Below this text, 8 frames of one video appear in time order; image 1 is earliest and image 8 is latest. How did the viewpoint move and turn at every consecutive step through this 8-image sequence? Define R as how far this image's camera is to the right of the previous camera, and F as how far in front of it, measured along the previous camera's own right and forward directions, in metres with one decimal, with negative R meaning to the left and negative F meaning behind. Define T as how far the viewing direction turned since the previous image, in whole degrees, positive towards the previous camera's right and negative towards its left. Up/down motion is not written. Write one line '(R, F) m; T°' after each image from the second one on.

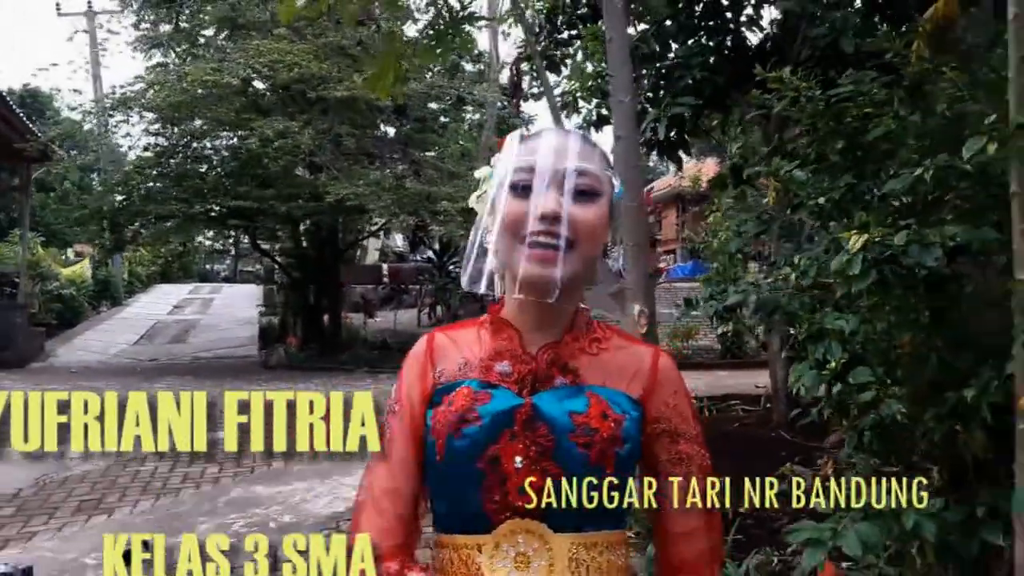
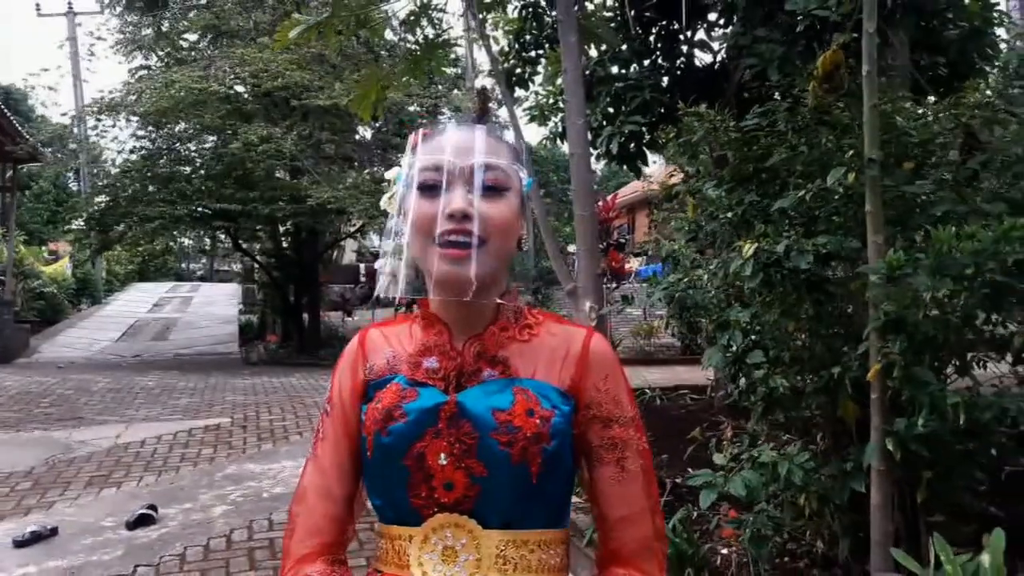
(0.0, -0.5) m; +2°
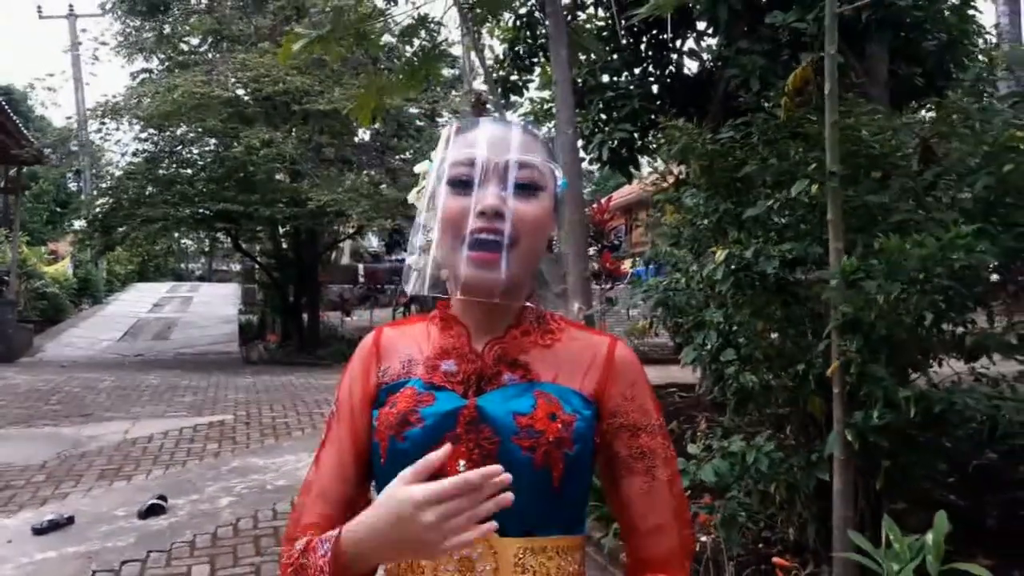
(0.0, -0.2) m; 0°
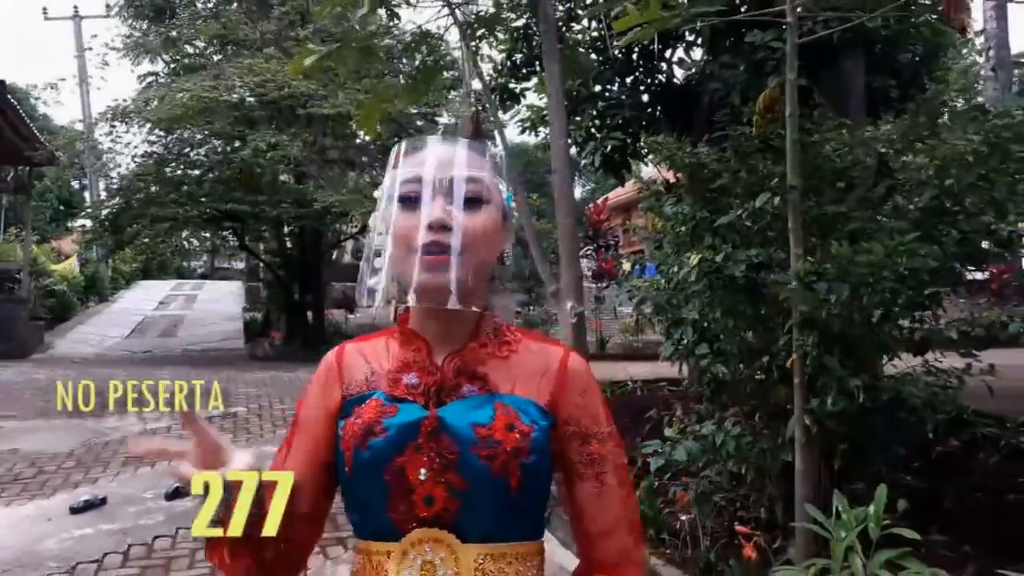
(0.0, -0.3) m; 0°
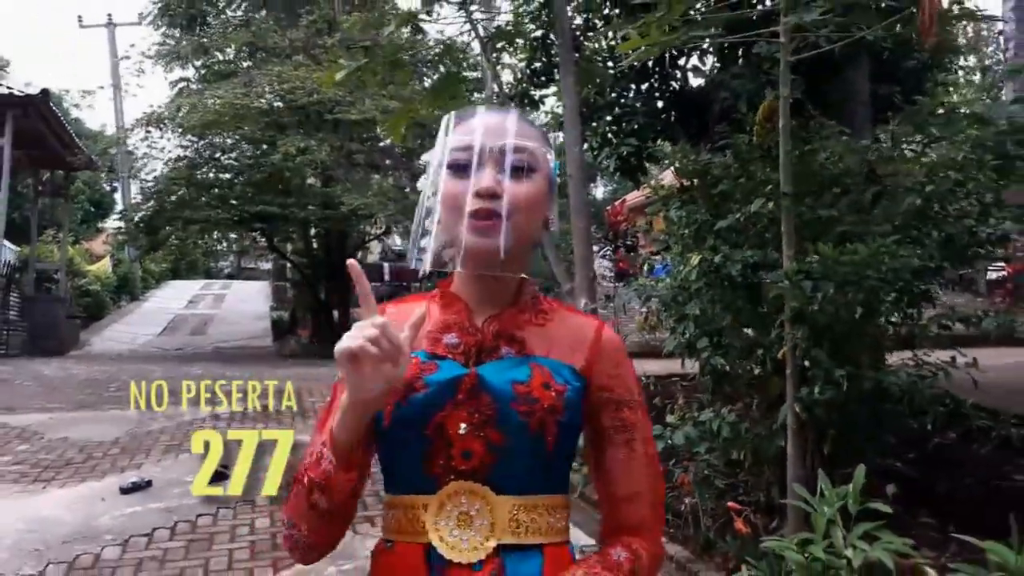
(0.0, -0.3) m; -2°
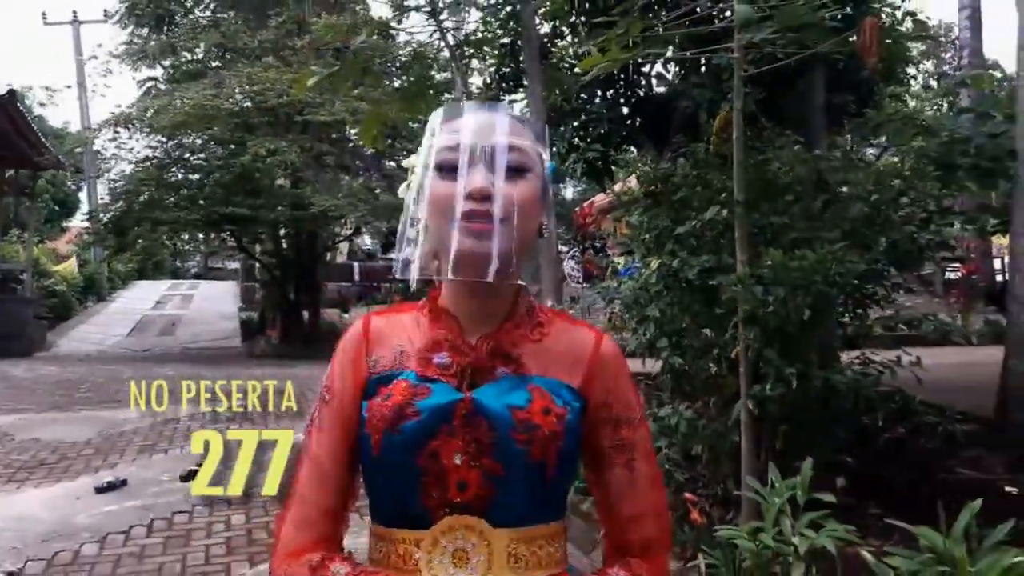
(0.0, -0.1) m; +2°
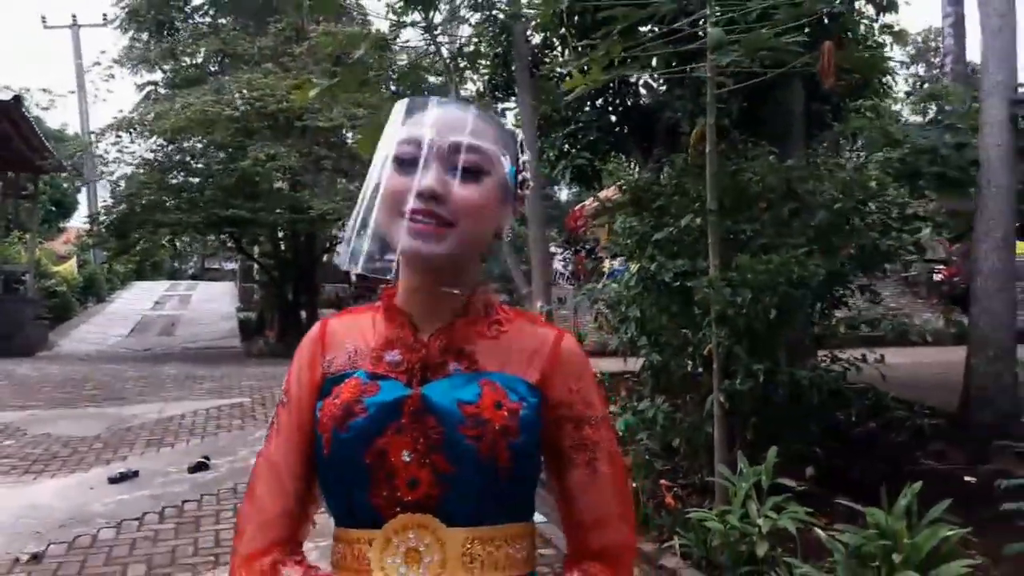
(0.0, -0.3) m; 0°
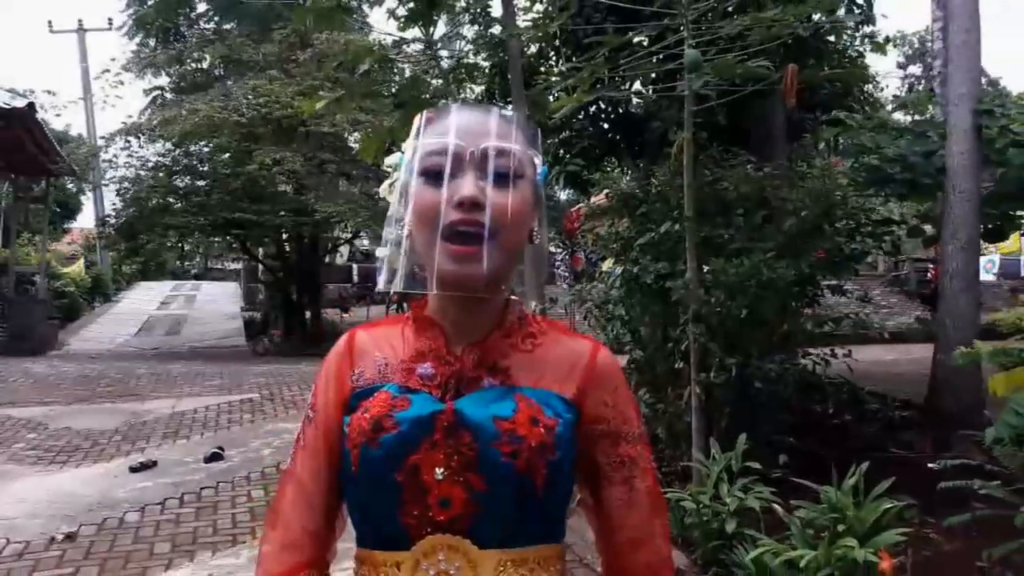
(0.0, -0.3) m; 0°
